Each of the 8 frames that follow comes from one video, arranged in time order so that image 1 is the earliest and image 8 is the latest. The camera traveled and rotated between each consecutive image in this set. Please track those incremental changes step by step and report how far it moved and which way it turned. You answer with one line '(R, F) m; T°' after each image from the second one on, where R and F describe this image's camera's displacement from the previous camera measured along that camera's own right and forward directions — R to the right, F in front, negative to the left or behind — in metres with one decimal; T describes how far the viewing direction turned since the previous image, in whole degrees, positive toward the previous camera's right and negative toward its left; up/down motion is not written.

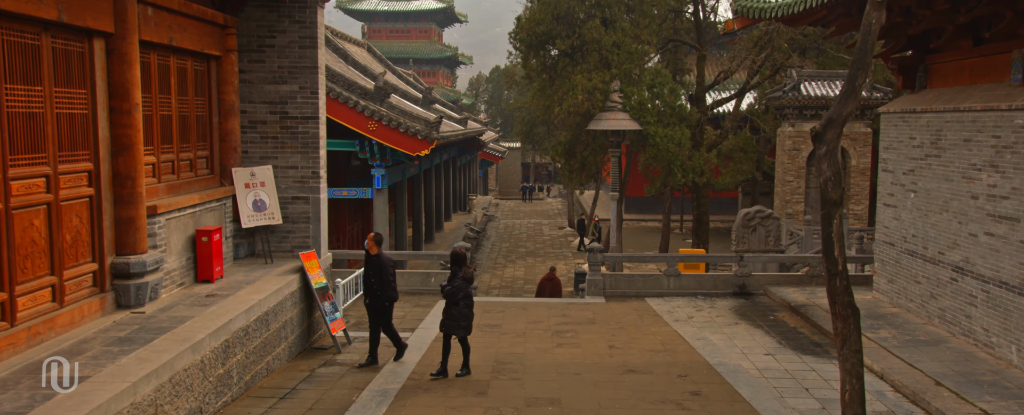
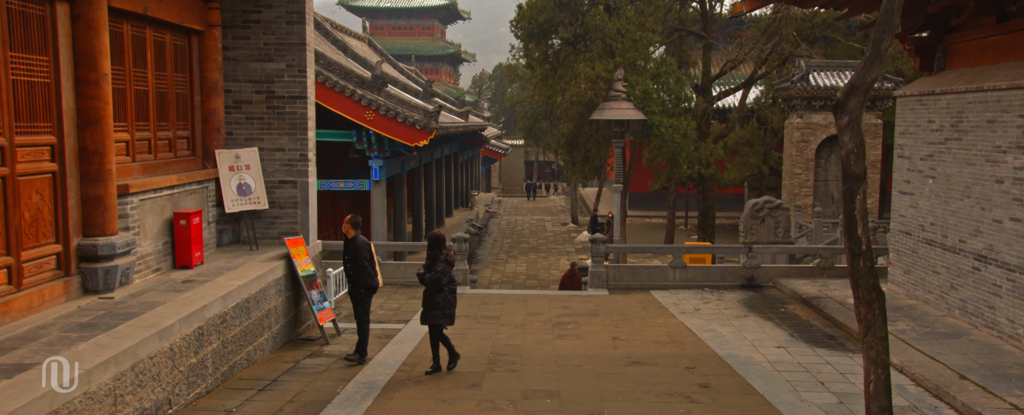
(+0.1, +0.4) m; 0°
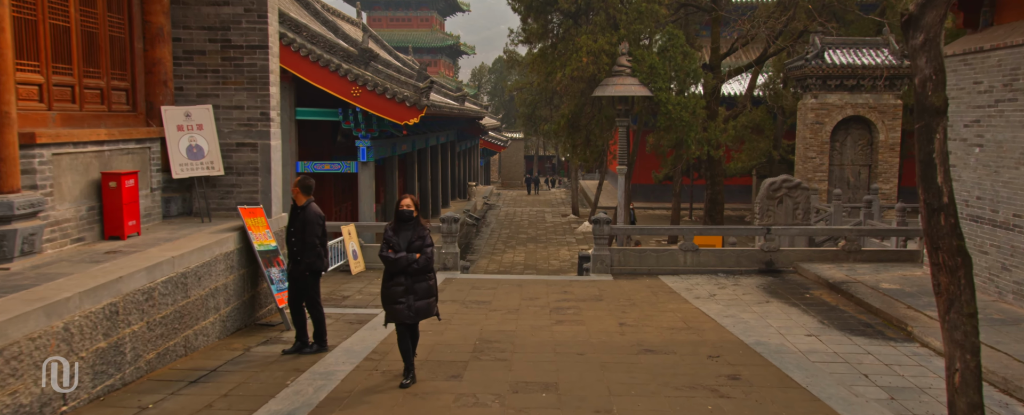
(+0.1, +1.0) m; 0°
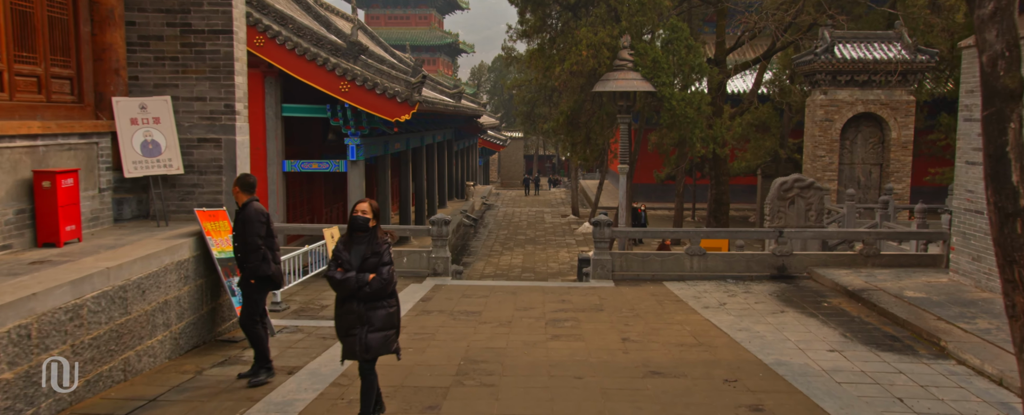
(+0.1, +0.7) m; 0°
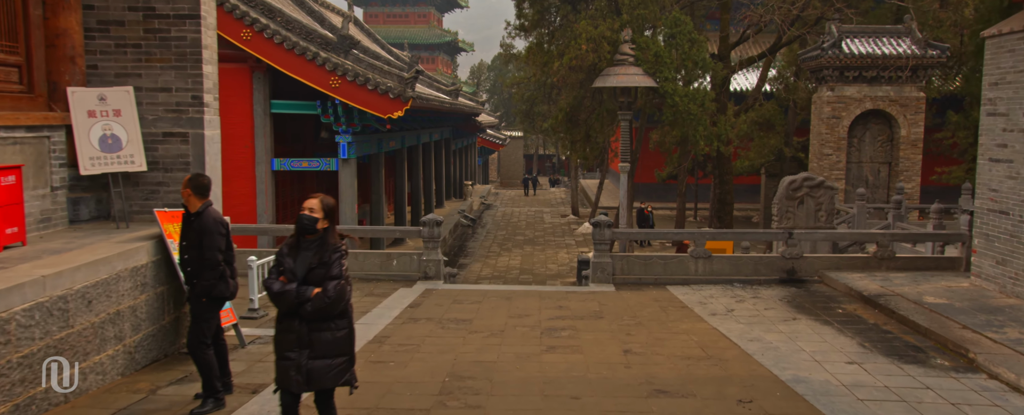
(+0.1, +0.5) m; 0°
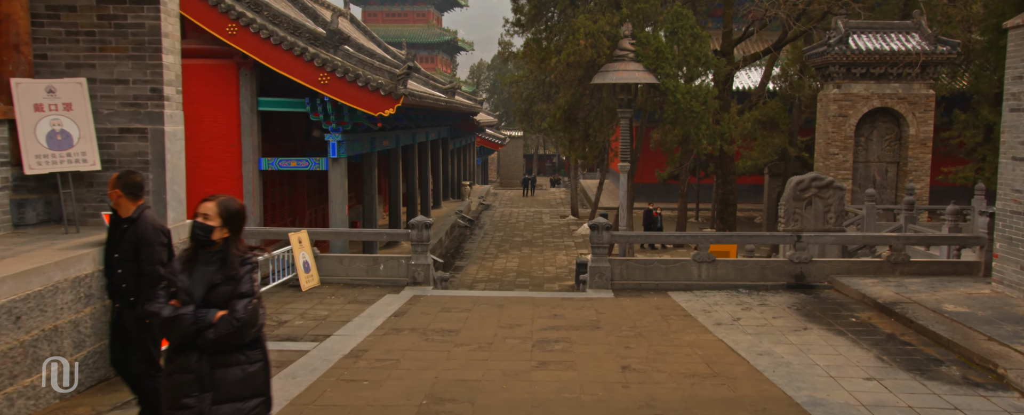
(+0.1, +0.5) m; 0°
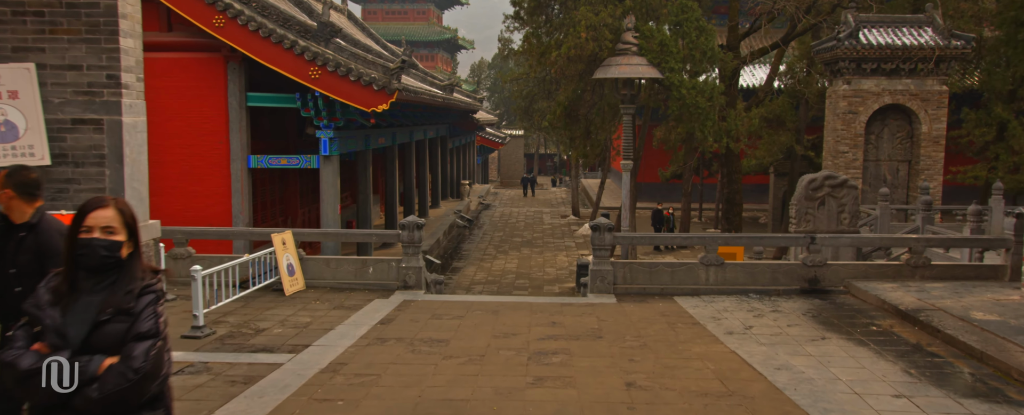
(+0.1, +0.5) m; 0°
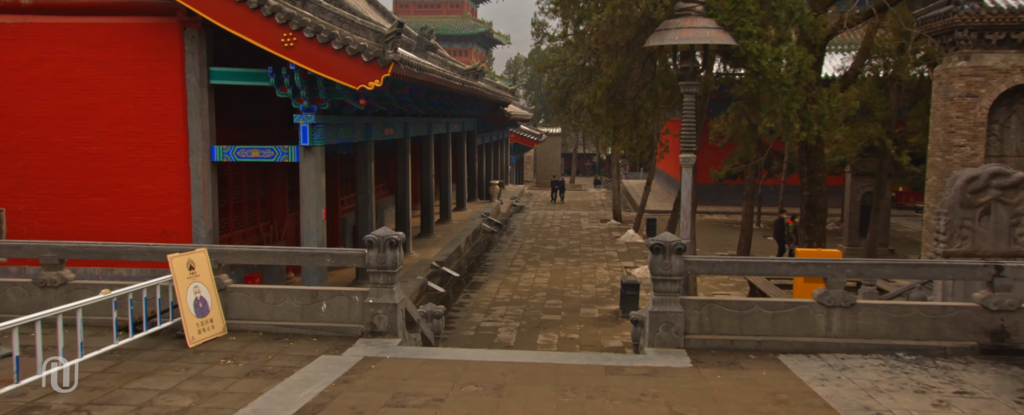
(+0.1, +2.9) m; -3°
